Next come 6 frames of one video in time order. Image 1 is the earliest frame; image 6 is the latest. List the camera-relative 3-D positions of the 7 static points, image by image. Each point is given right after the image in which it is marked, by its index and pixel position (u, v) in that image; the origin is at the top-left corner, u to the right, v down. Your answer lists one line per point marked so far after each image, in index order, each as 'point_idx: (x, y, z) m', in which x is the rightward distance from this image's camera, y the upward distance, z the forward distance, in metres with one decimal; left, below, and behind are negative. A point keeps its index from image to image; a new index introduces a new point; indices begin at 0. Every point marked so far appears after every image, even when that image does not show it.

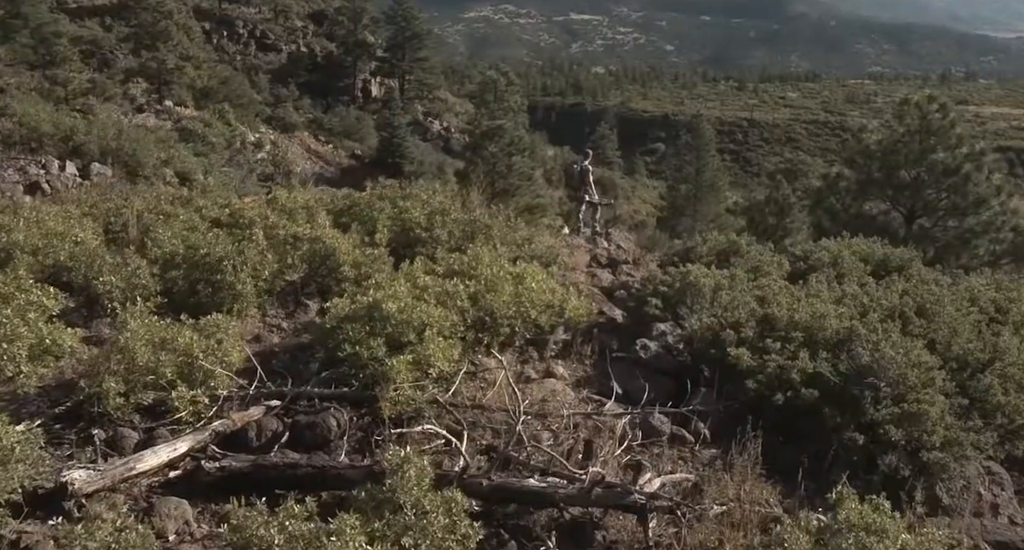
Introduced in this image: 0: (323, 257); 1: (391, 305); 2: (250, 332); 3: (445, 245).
0: (-1.5, +0.1, +7.7) m
1: (-0.8, -0.2, +6.0) m
2: (-1.9, -0.4, +6.9) m
3: (-0.6, +0.3, +8.7) m
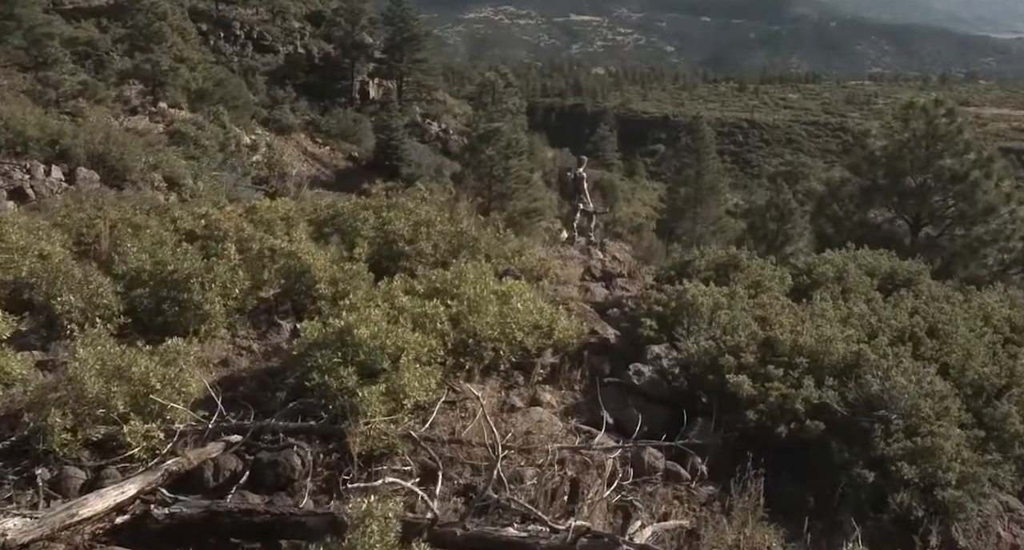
0: (-1.6, 0.0, +7.3) m
1: (-0.9, -0.3, +5.6) m
2: (-2.0, -0.5, +6.5) m
3: (-0.7, +0.1, +8.3) m
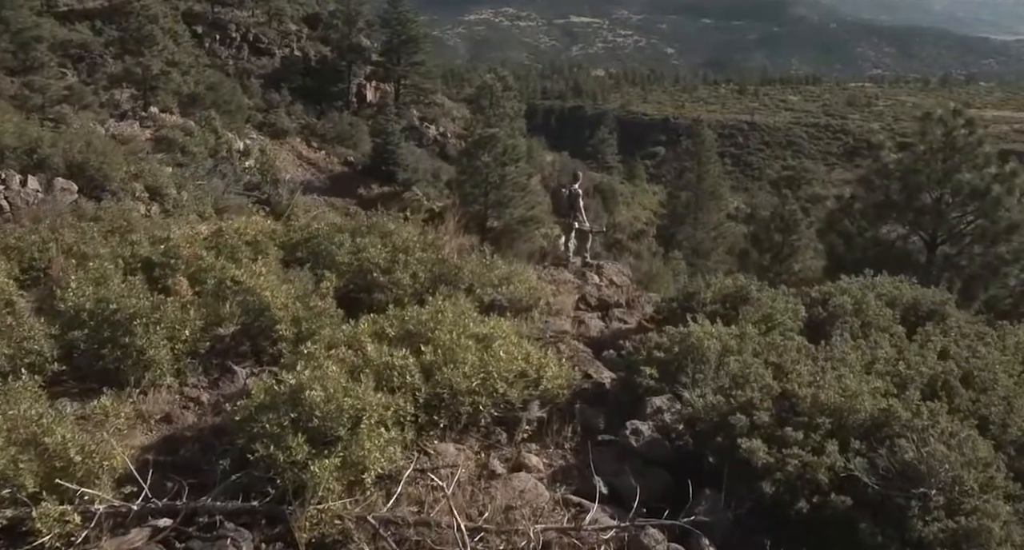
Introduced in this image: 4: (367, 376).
0: (-1.7, -0.2, +6.5) m
1: (-1.0, -0.6, +4.9) m
2: (-2.1, -0.8, +5.7) m
3: (-0.8, -0.1, +7.6) m
4: (-0.8, -0.6, +5.4) m
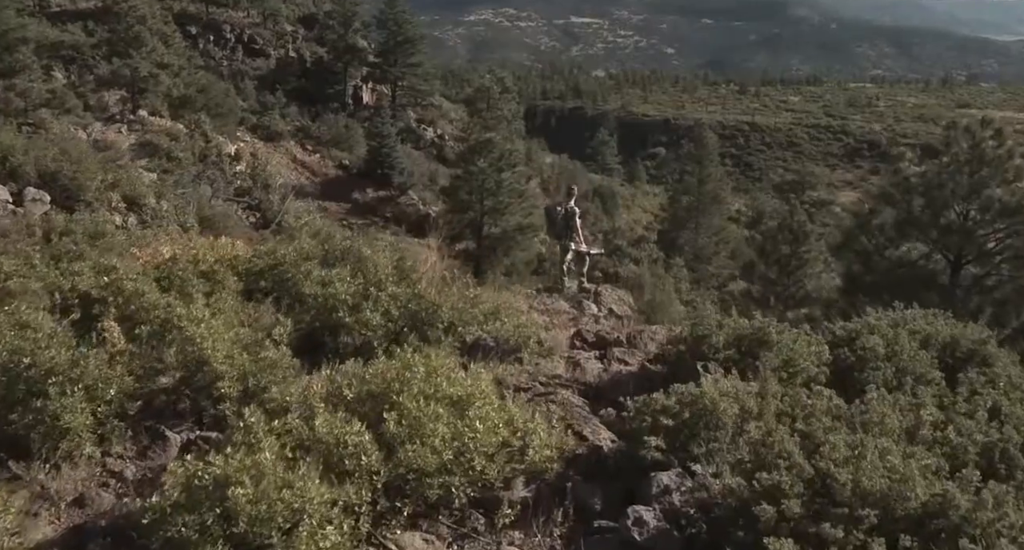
0: (-1.8, -0.5, +5.6) m
1: (-1.1, -0.8, +3.9) m
2: (-2.2, -1.1, +4.8) m
3: (-0.9, -0.4, +6.6) m
4: (-0.9, -0.8, +4.5) m
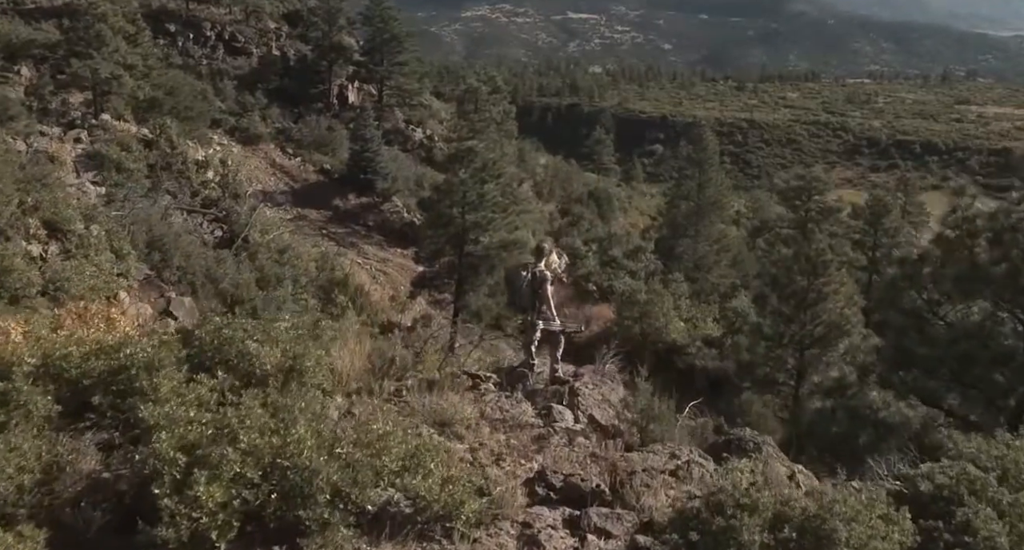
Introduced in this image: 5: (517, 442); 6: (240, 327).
0: (-2.2, -1.2, +3.3) m
1: (-1.4, -1.5, +1.6) m
2: (-2.5, -1.7, +2.4) m
3: (-1.3, -1.1, +4.3) m
4: (-1.3, -1.5, +2.1) m
5: (0.0, -1.0, +5.9) m
6: (-1.7, -0.4, +6.1) m
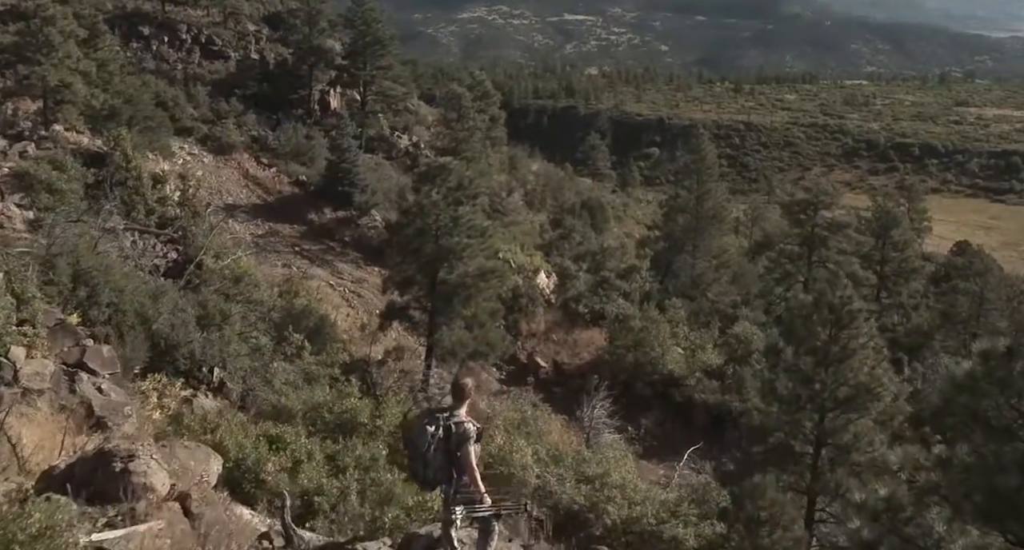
0: (-2.6, -1.9, +0.6) m
1: (-1.9, -2.2, -1.0) m
2: (-3.0, -2.5, -0.2) m
3: (-1.7, -1.8, +1.7) m
4: (-1.7, -2.2, -0.5) m
5: (-0.4, -1.7, +3.3) m
6: (-2.2, -1.1, +3.5) m
